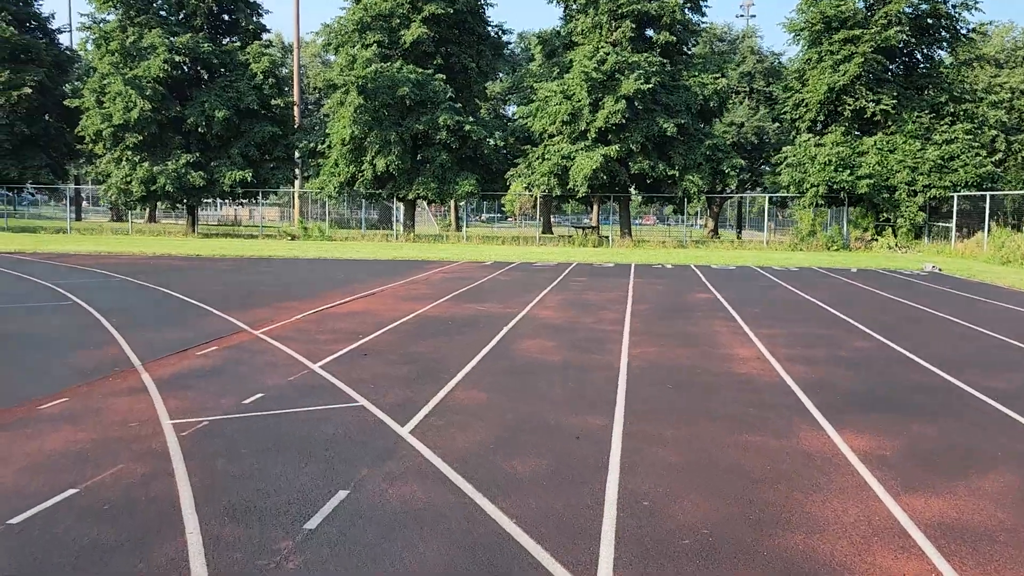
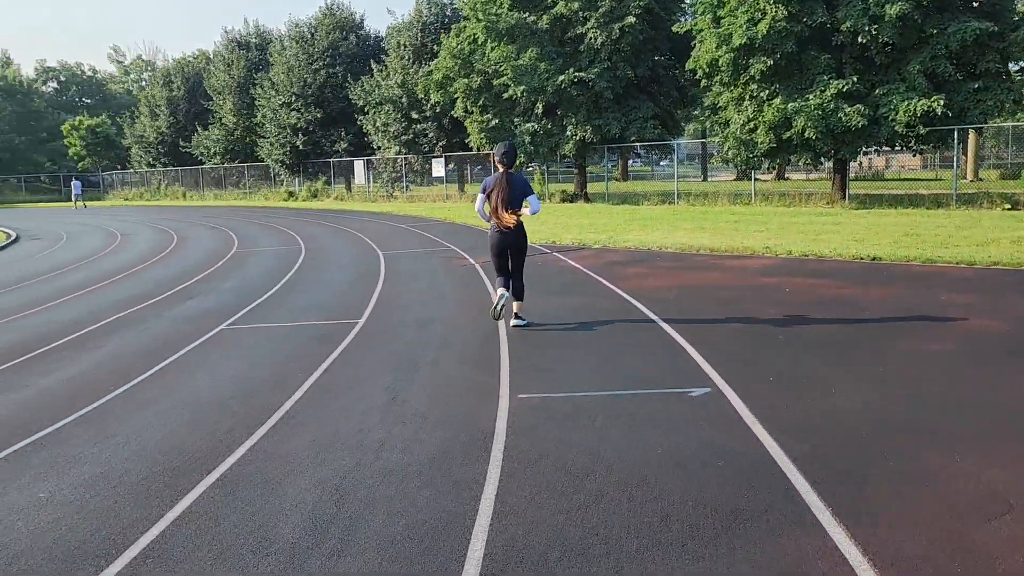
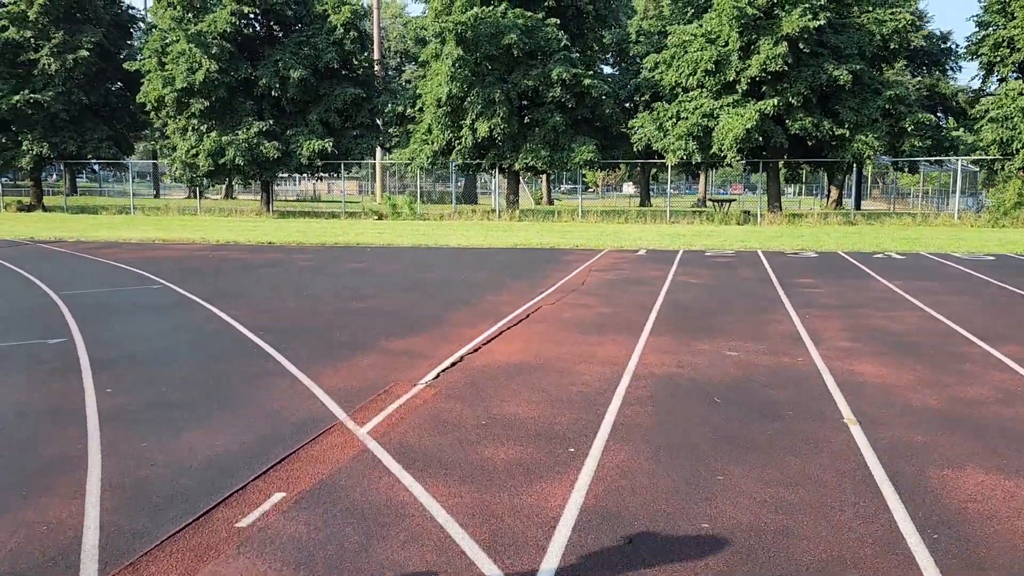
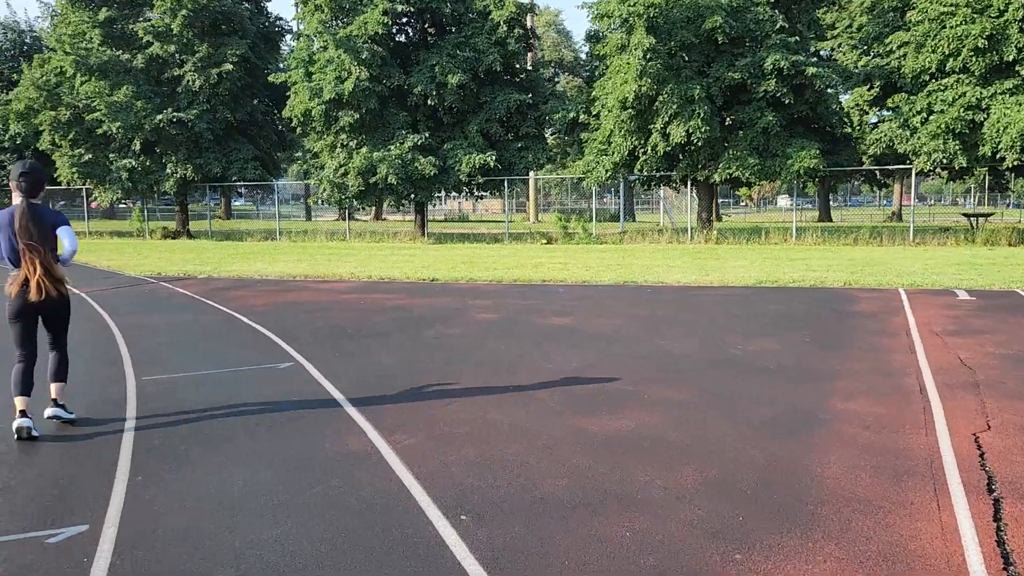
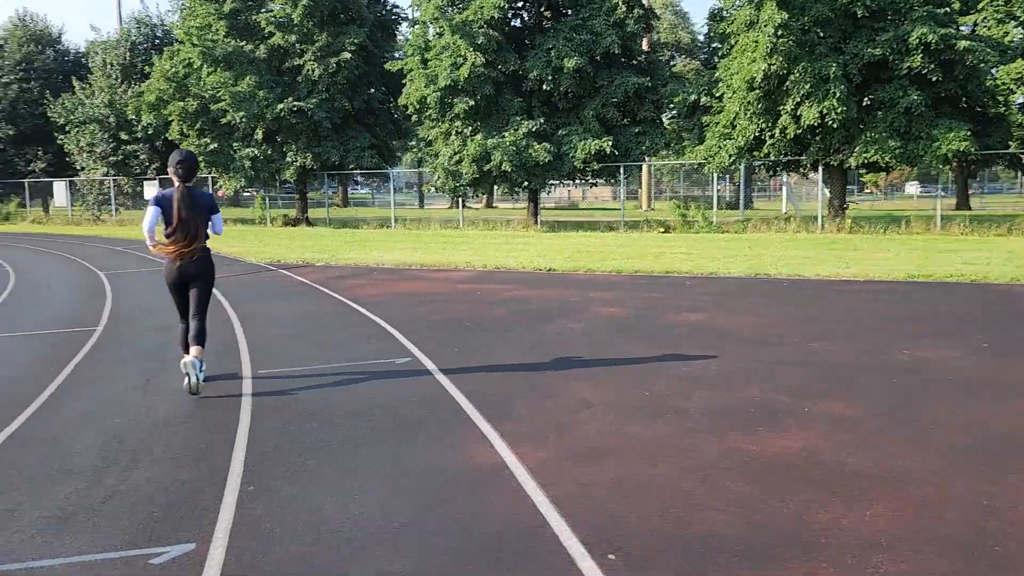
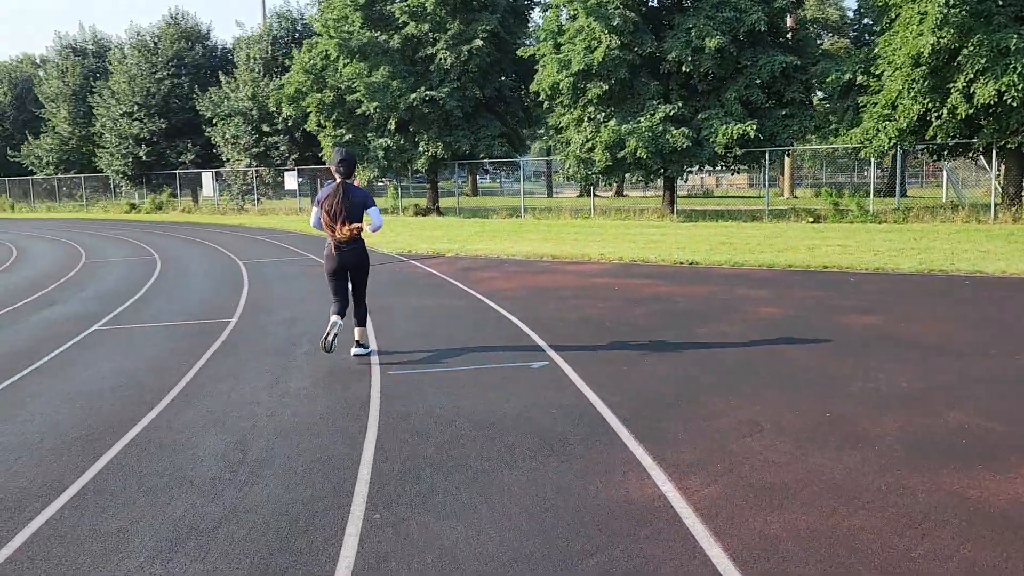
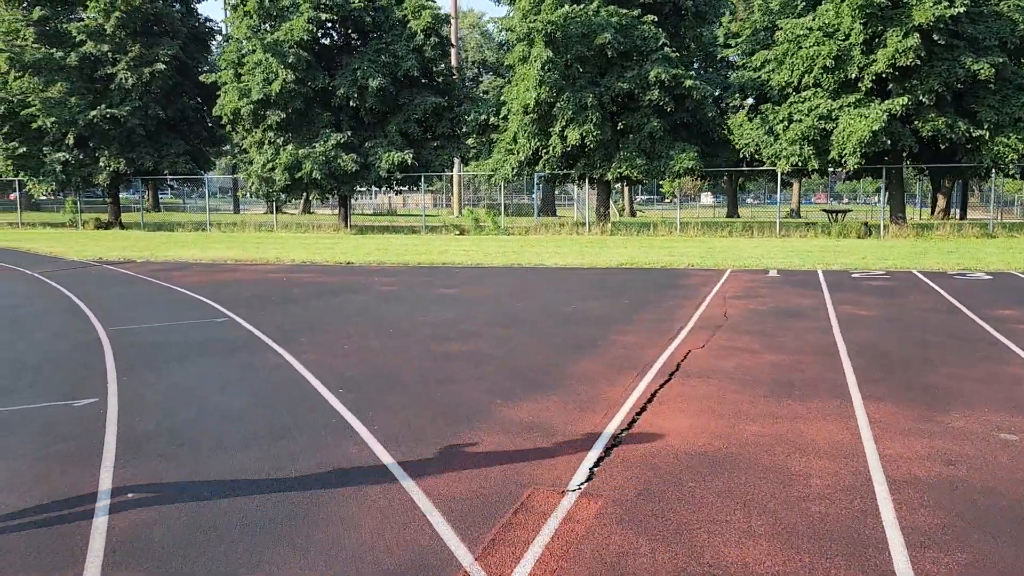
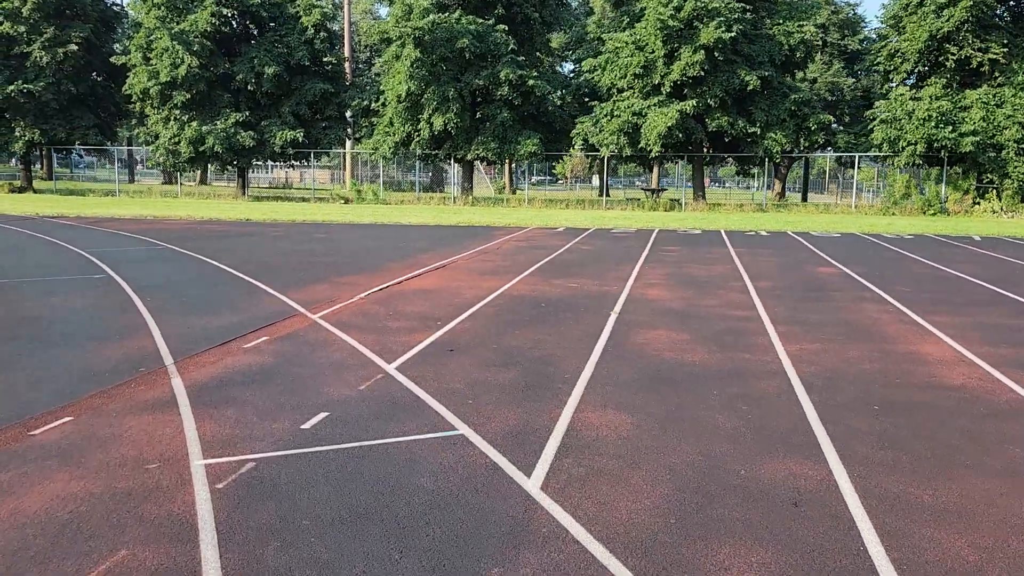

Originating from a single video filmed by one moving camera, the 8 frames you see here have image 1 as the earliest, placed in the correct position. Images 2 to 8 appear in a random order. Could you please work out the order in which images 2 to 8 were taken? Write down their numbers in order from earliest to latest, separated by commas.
8, 3, 7, 4, 5, 6, 2
